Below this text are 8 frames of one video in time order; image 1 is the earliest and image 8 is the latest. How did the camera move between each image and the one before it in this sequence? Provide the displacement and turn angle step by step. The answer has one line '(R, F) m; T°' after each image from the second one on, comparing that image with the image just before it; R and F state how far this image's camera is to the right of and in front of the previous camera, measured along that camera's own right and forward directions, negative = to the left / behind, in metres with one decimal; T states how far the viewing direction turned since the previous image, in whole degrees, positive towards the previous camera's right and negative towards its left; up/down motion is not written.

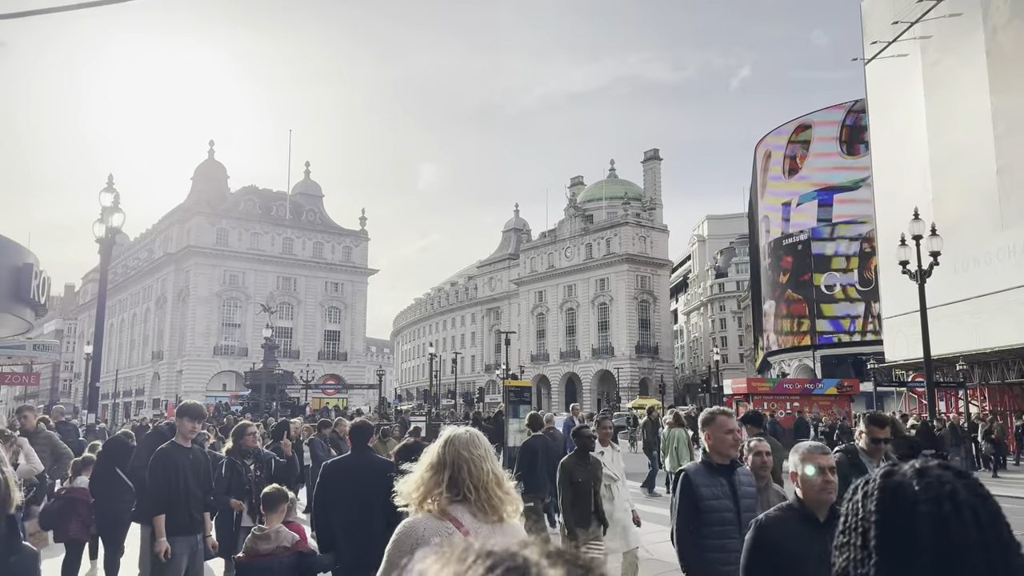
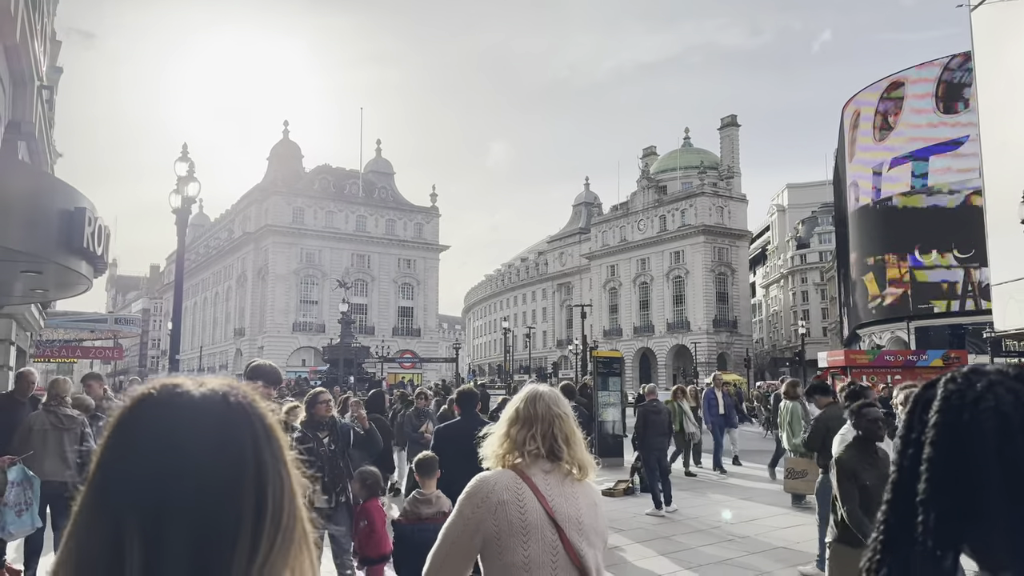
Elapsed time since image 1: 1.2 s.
(-0.4, +1.0) m; -5°
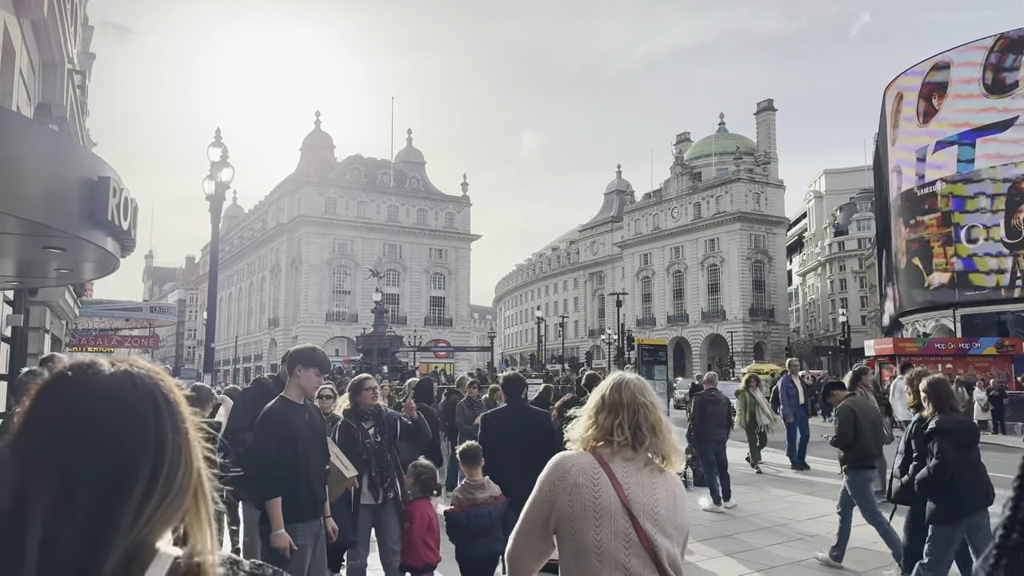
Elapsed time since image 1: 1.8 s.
(-0.2, +0.6) m; -2°
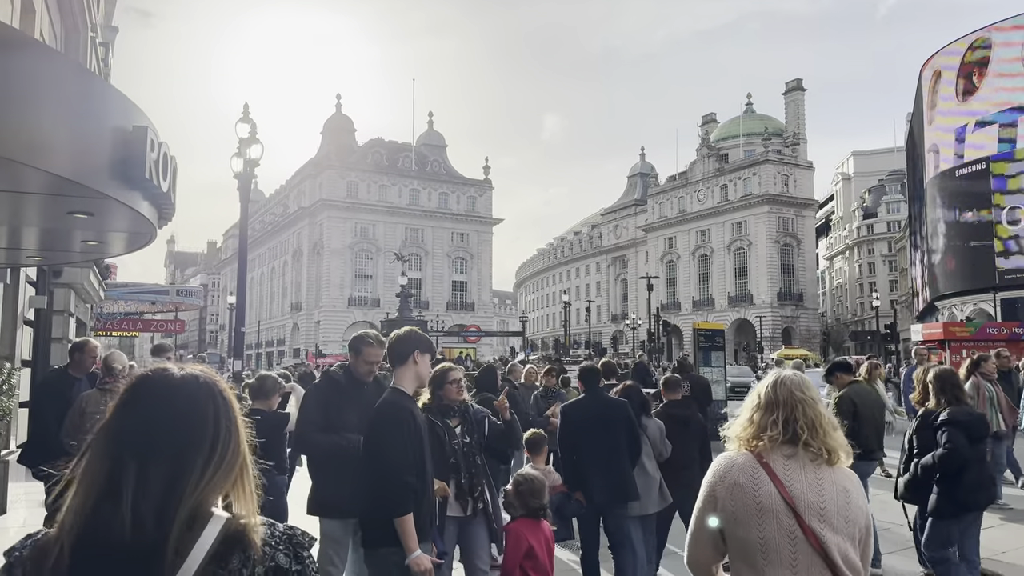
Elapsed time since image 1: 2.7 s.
(-0.5, +0.9) m; -1°
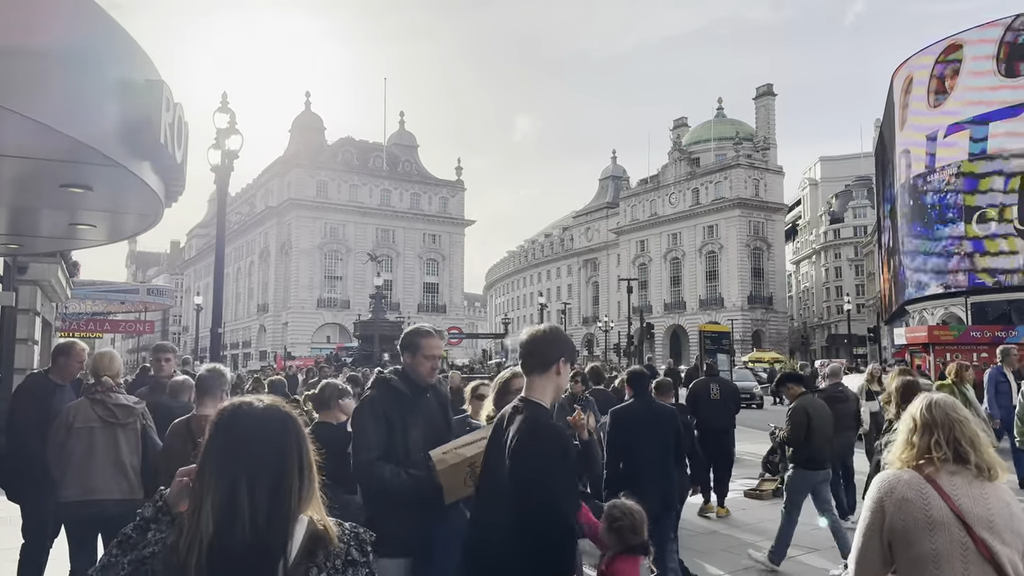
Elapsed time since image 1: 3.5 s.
(-0.6, +0.7) m; +2°
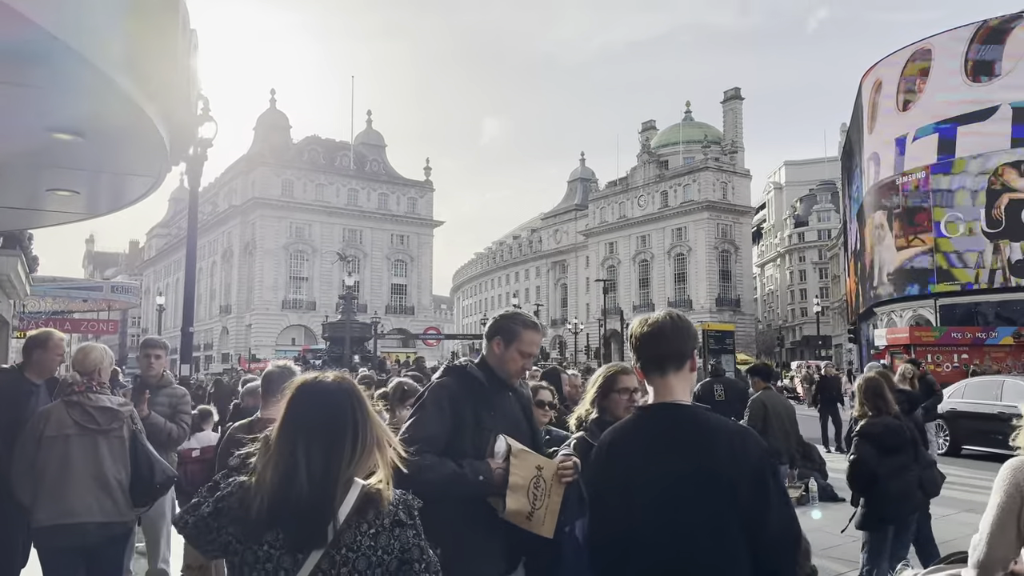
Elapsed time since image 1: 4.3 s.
(-0.5, +0.7) m; +3°
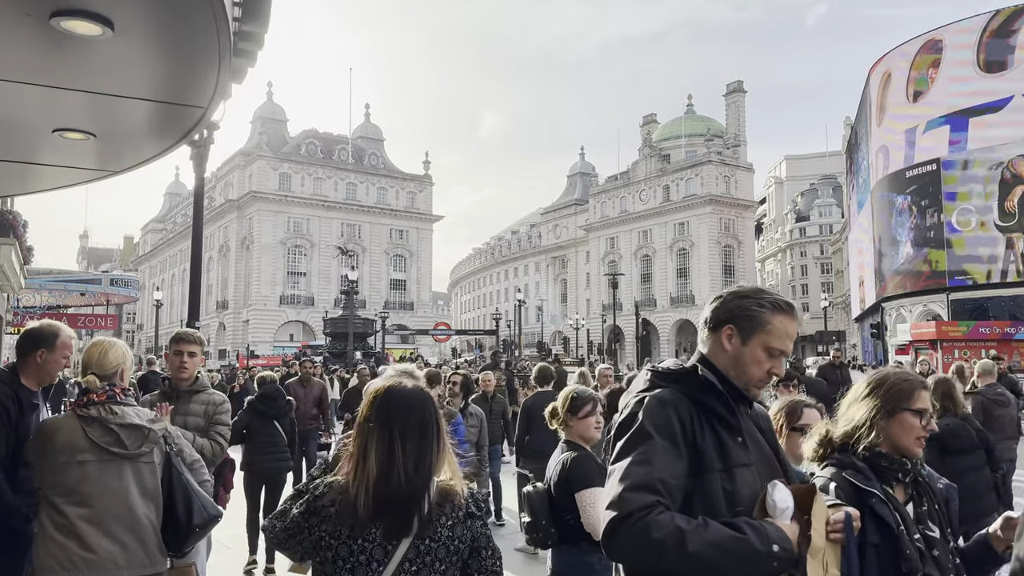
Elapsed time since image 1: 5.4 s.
(-0.6, +1.0) m; 0°
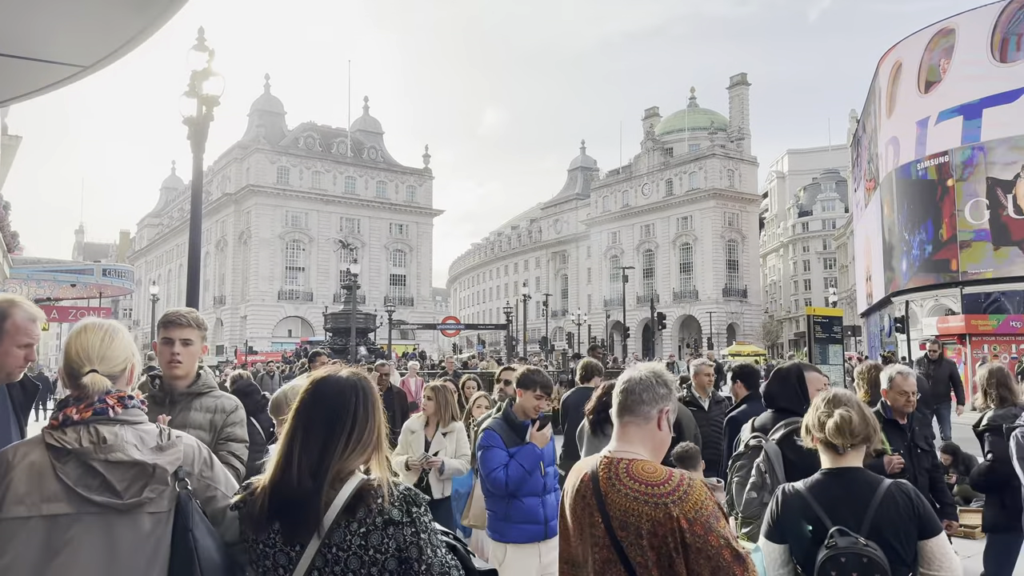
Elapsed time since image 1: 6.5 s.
(-0.5, +1.1) m; 0°
